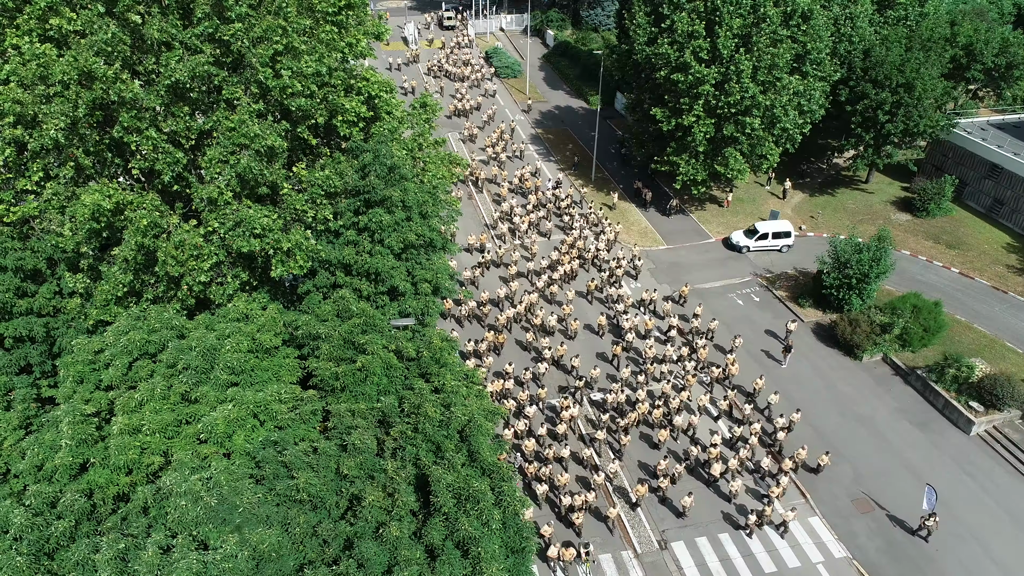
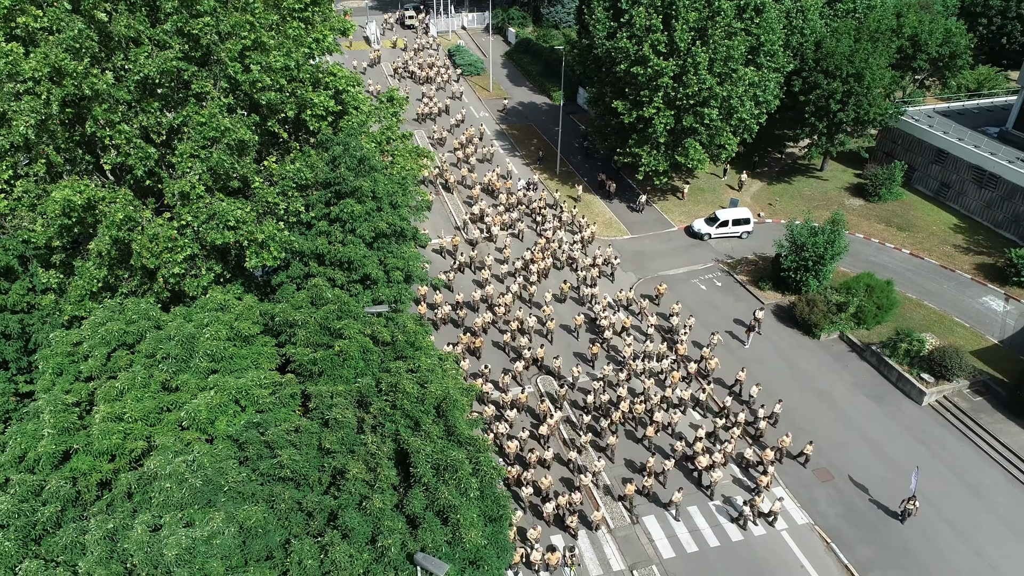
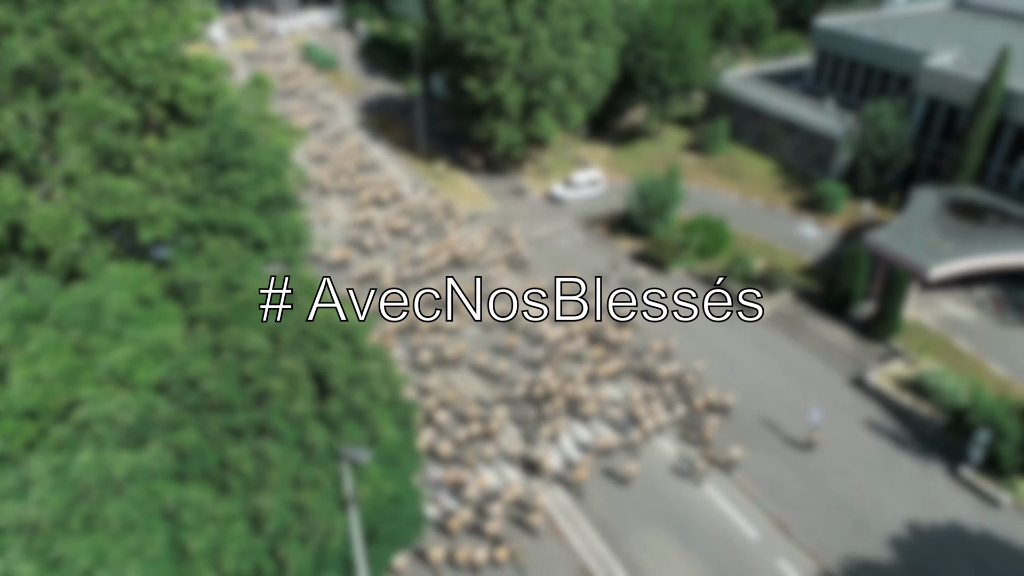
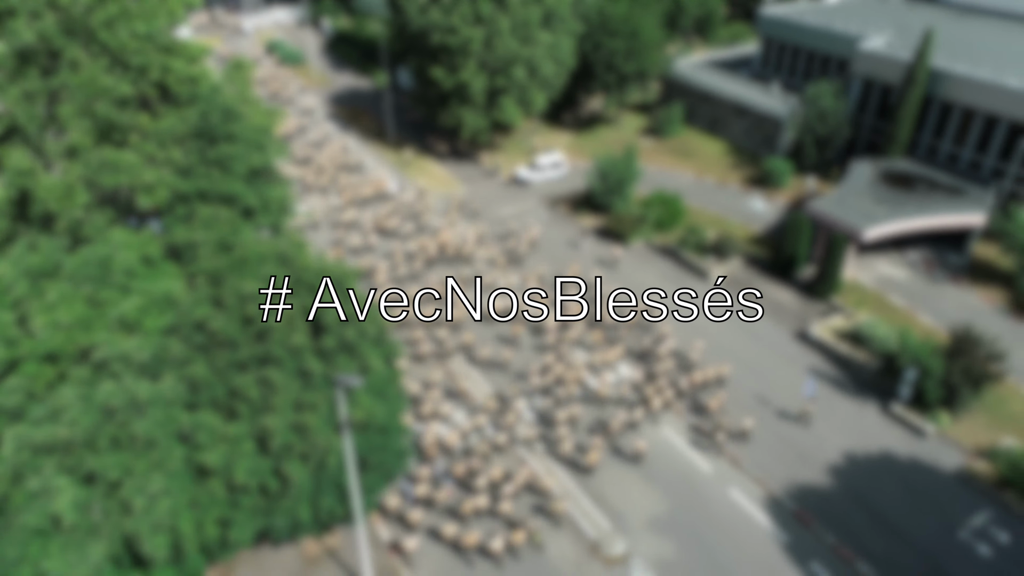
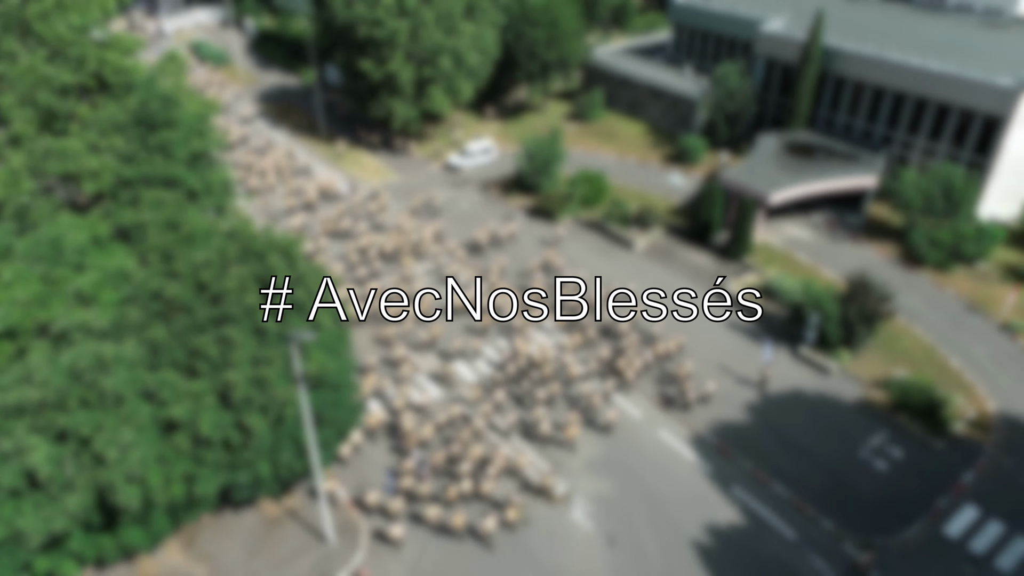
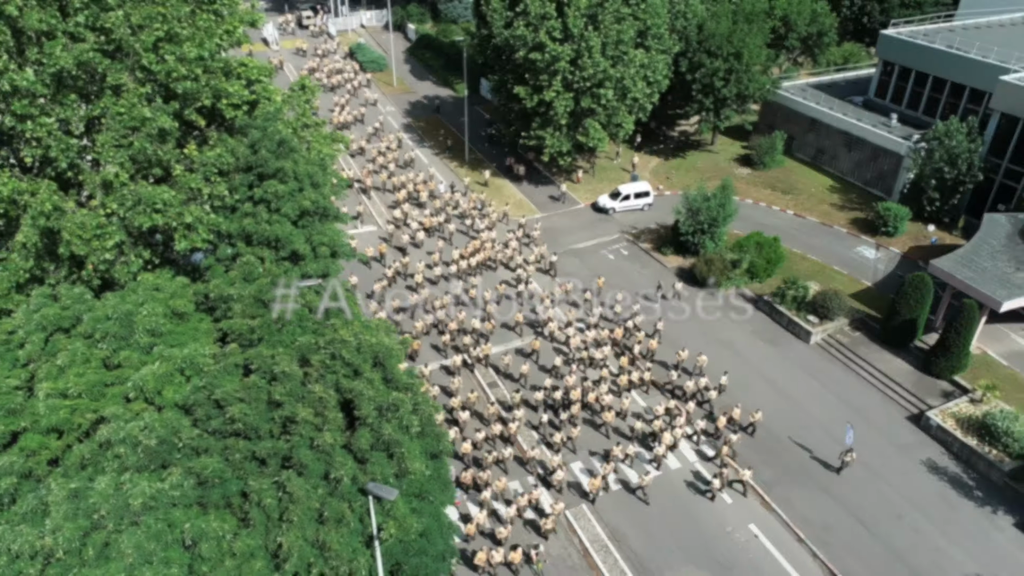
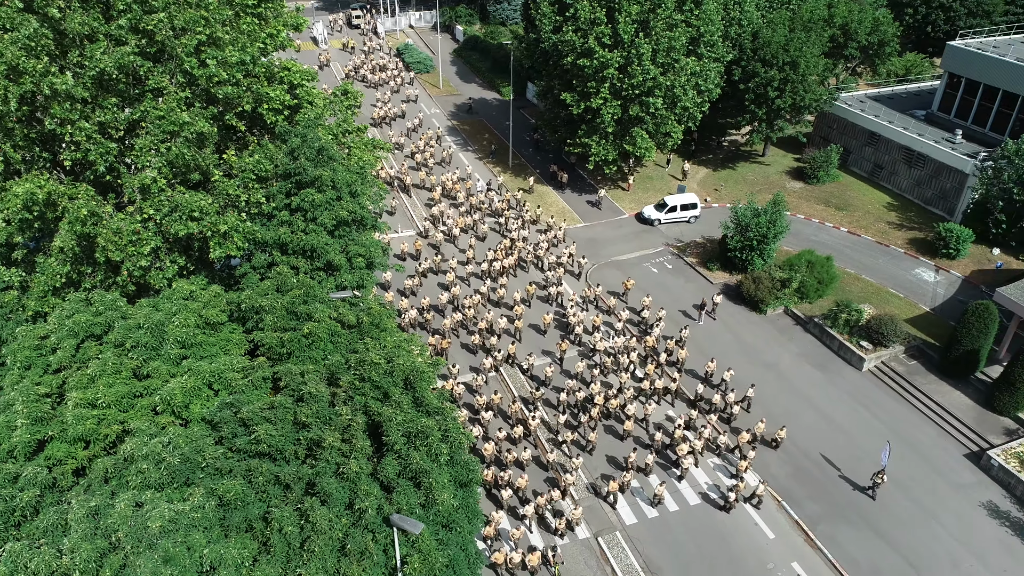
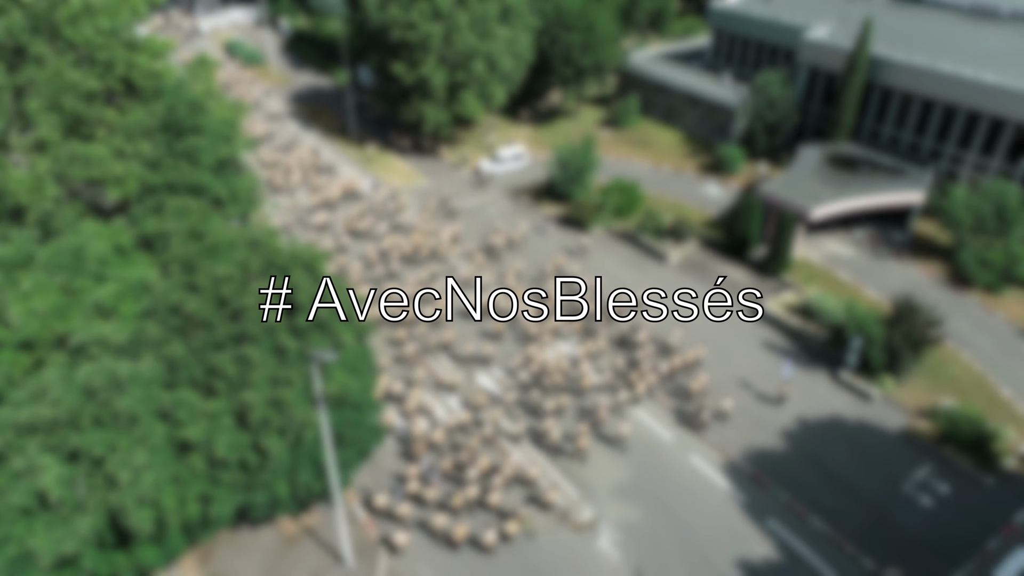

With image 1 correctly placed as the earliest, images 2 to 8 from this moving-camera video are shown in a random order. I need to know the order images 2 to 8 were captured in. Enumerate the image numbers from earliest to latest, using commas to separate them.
2, 7, 6, 3, 4, 8, 5
